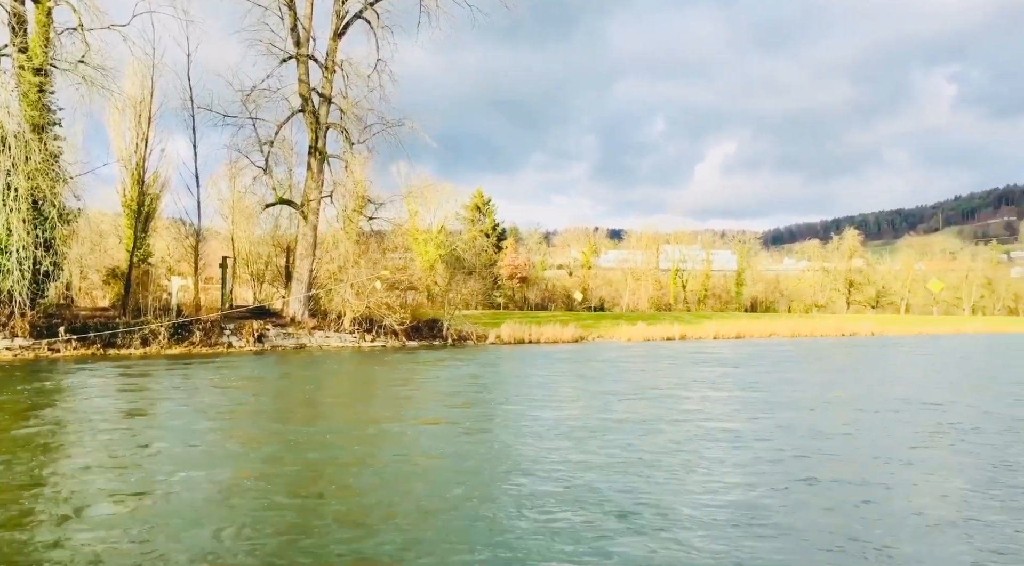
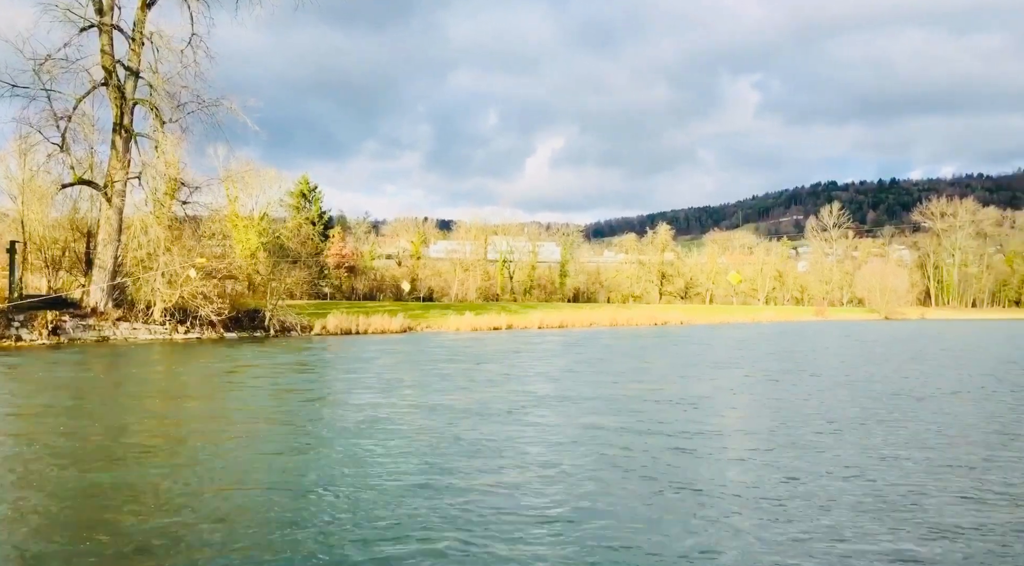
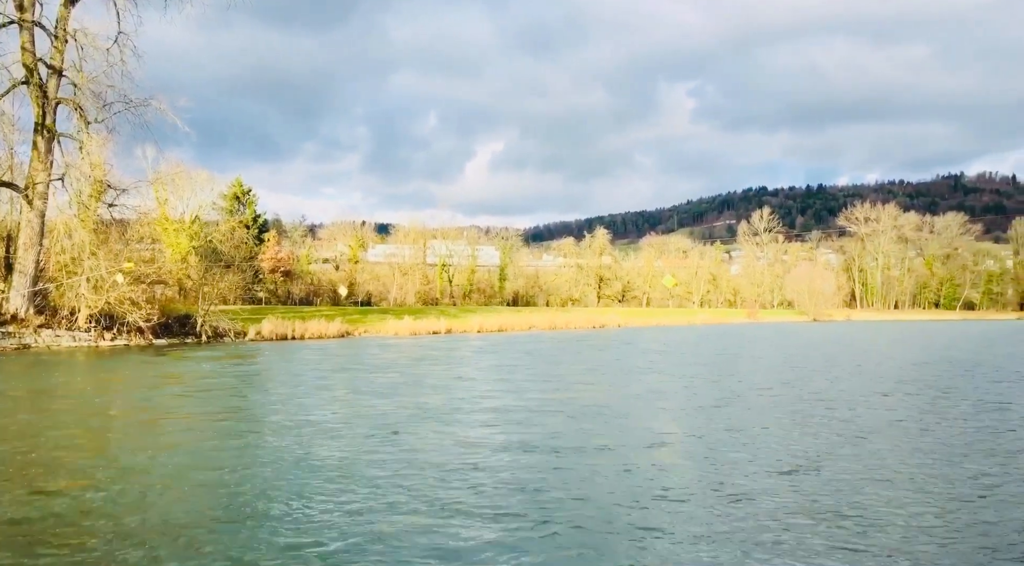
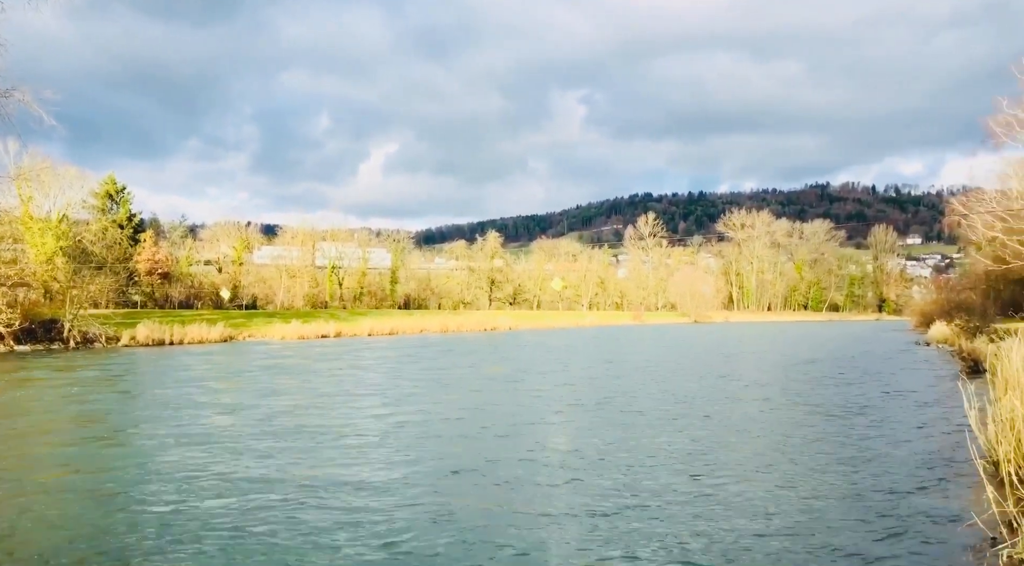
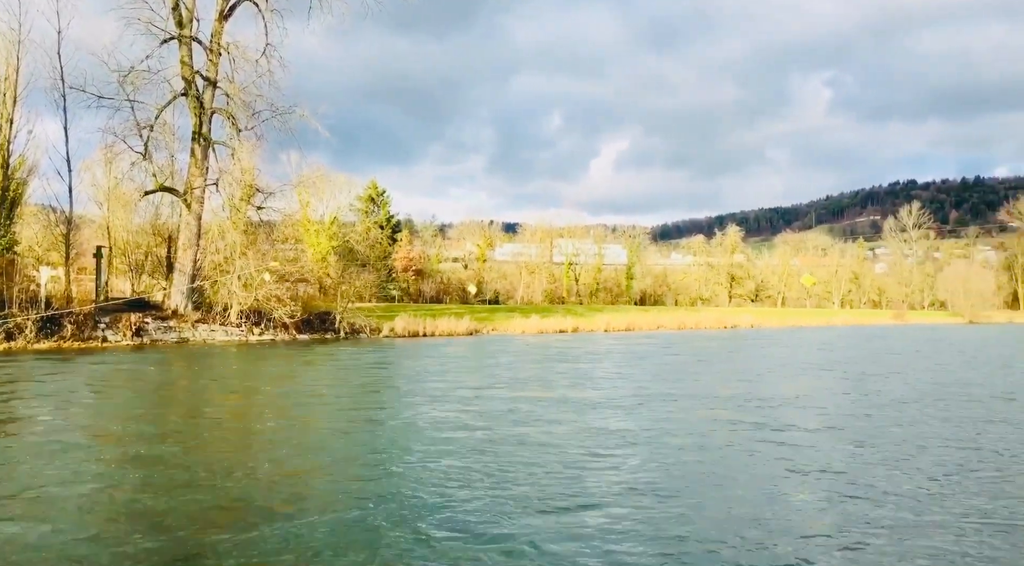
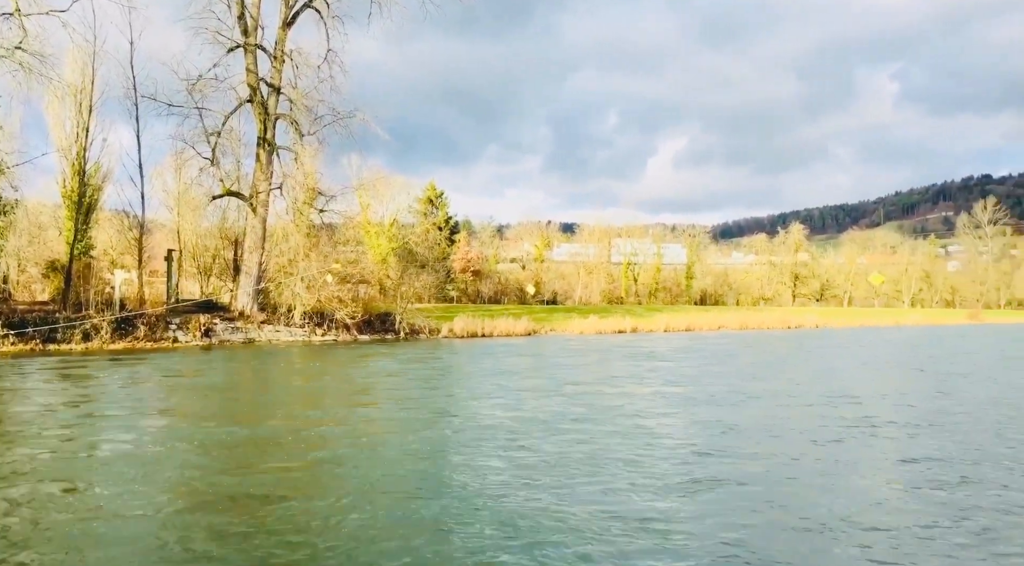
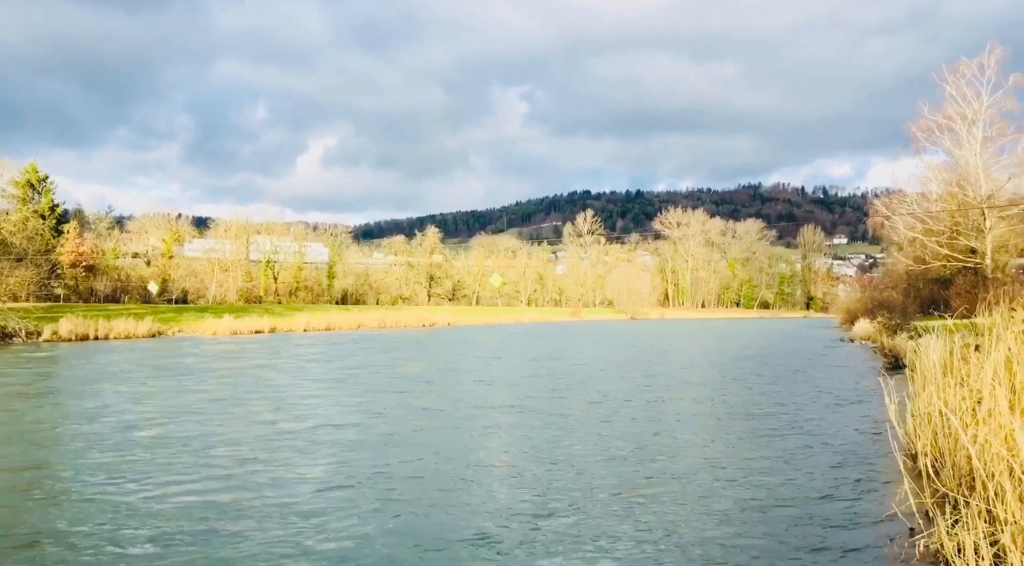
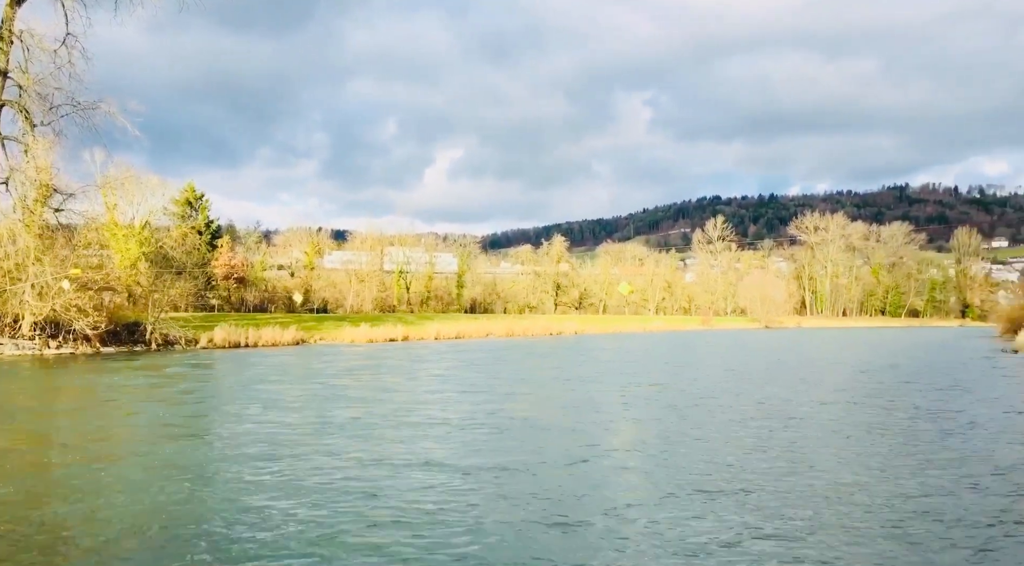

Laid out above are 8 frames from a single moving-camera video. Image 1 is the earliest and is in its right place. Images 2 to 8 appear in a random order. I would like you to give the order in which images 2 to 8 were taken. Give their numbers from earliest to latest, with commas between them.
6, 5, 2, 3, 8, 4, 7
